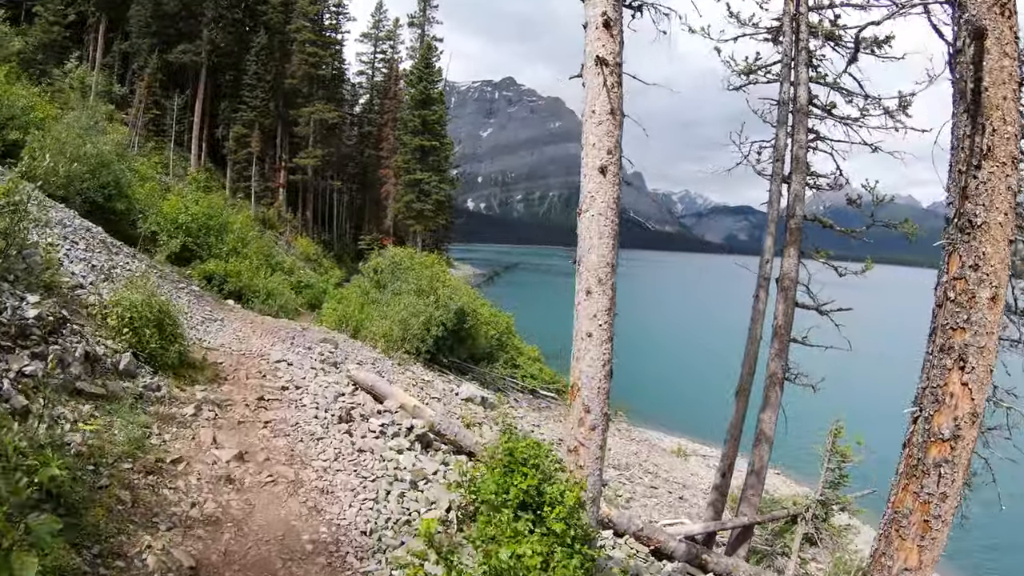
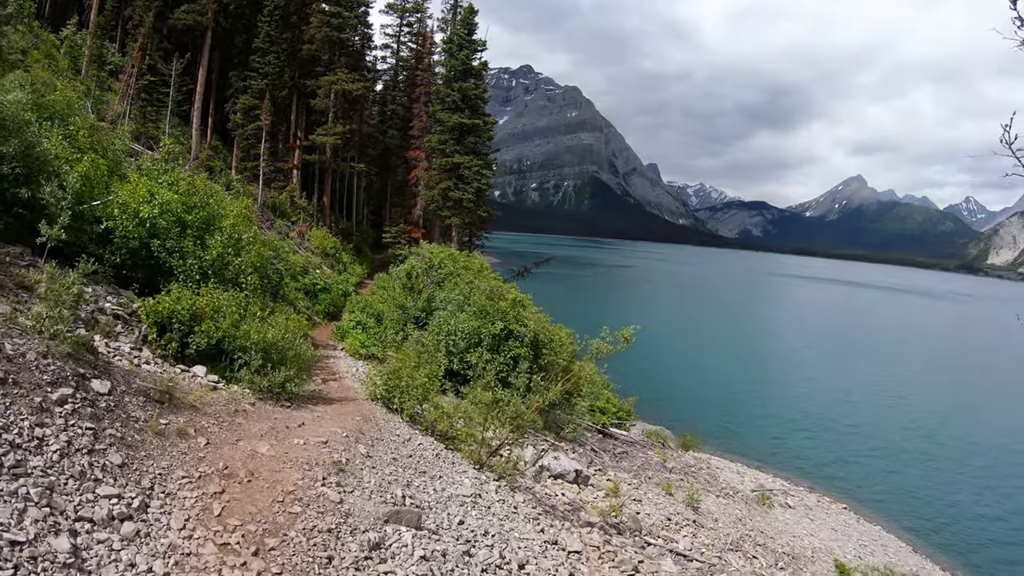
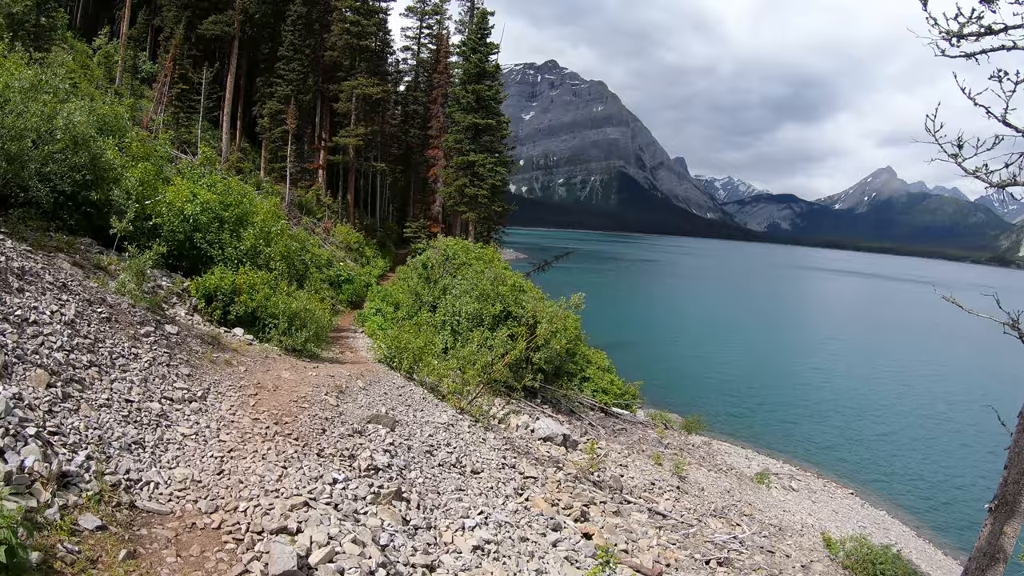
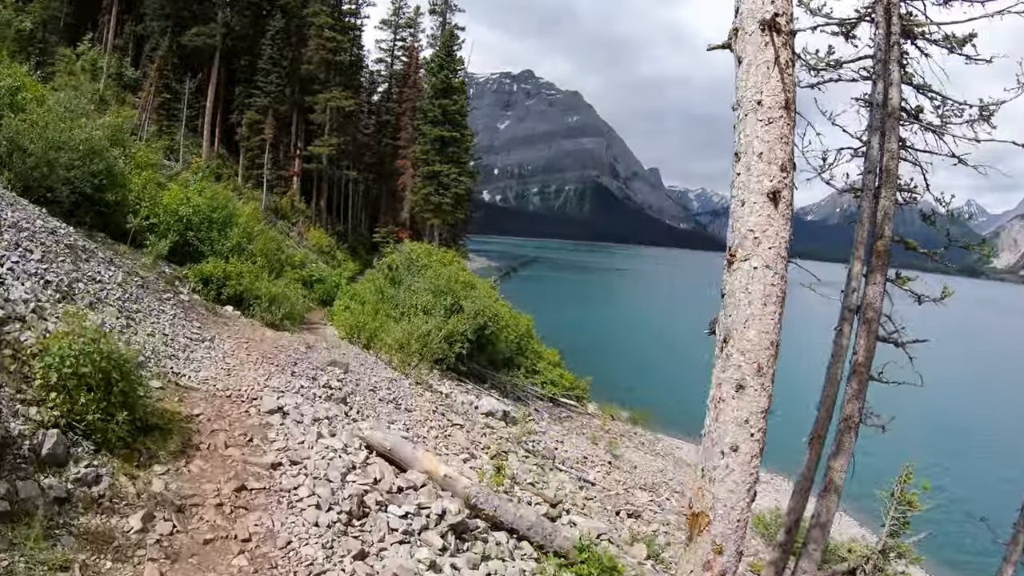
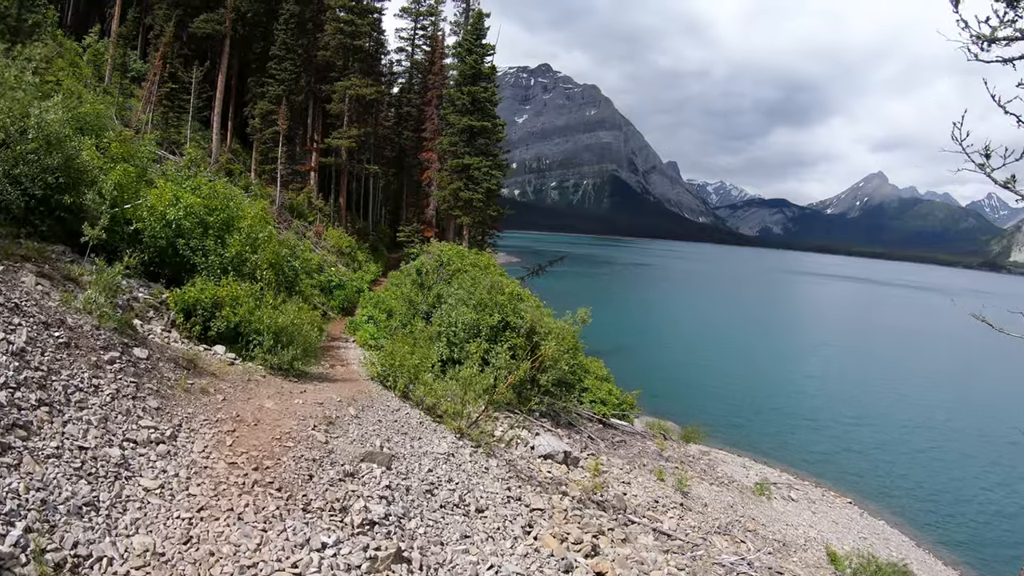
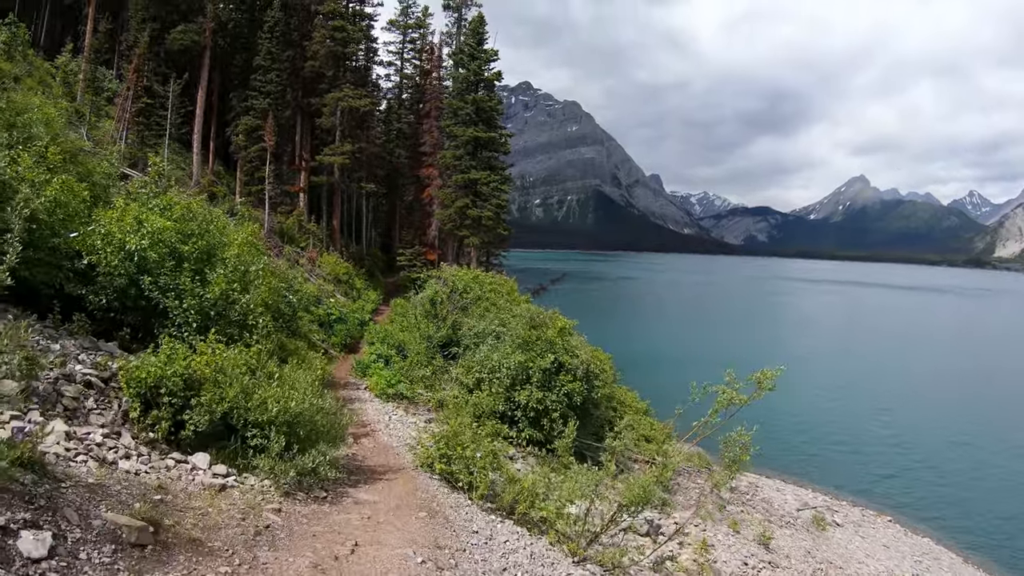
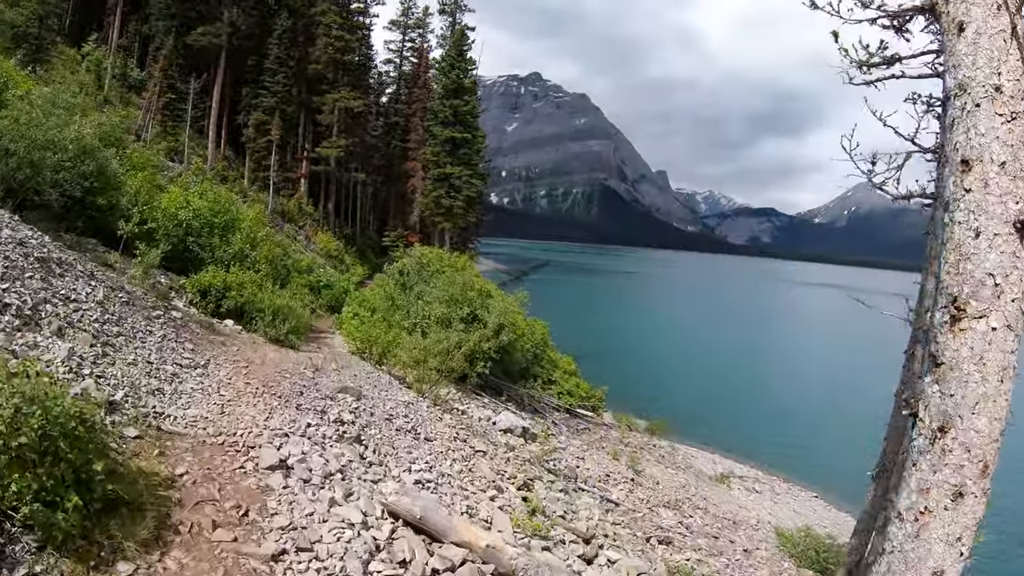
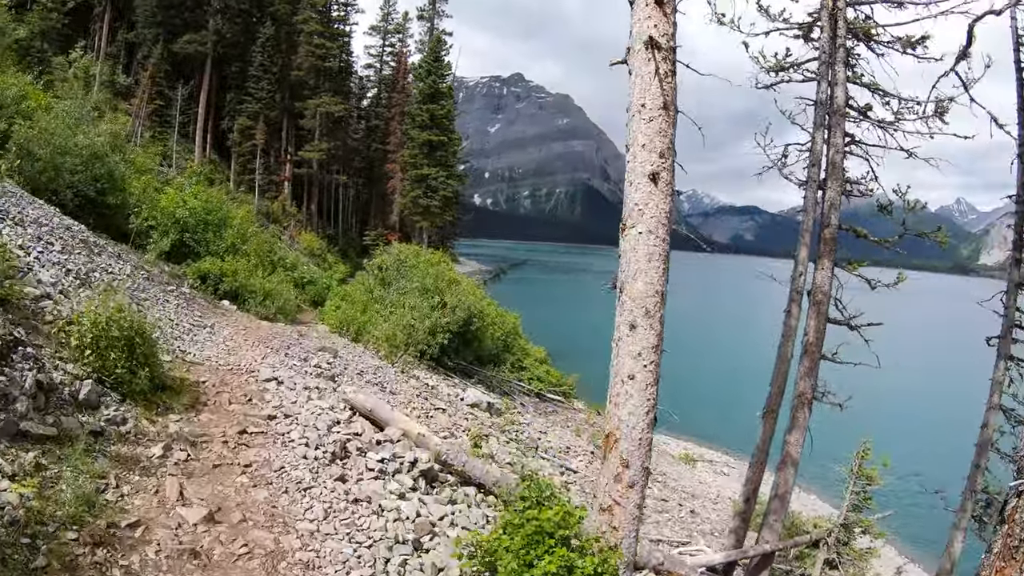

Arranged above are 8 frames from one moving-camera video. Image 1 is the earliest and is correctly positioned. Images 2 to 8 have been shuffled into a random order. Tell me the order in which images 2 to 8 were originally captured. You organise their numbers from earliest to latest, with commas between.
8, 4, 7, 3, 5, 2, 6
